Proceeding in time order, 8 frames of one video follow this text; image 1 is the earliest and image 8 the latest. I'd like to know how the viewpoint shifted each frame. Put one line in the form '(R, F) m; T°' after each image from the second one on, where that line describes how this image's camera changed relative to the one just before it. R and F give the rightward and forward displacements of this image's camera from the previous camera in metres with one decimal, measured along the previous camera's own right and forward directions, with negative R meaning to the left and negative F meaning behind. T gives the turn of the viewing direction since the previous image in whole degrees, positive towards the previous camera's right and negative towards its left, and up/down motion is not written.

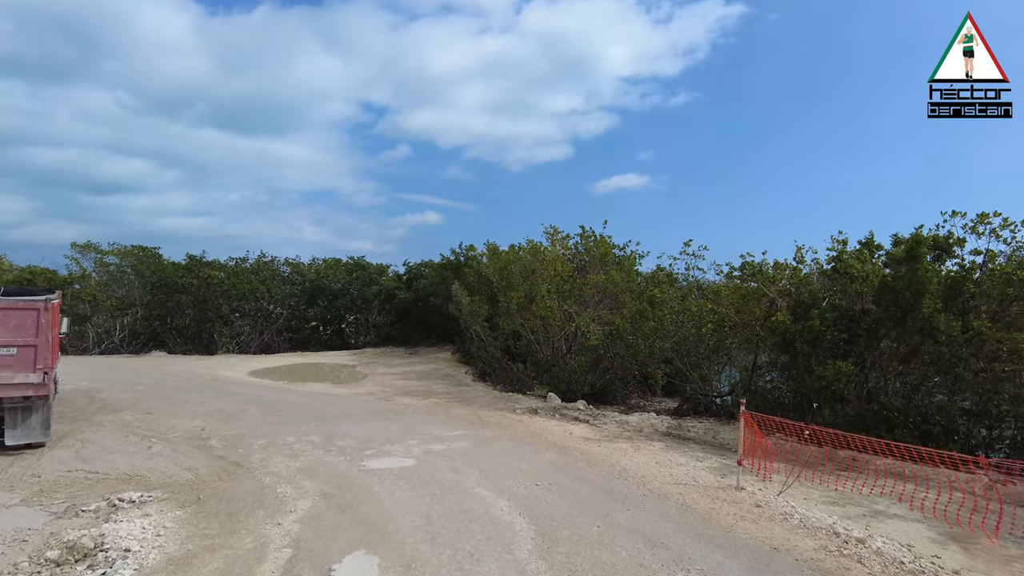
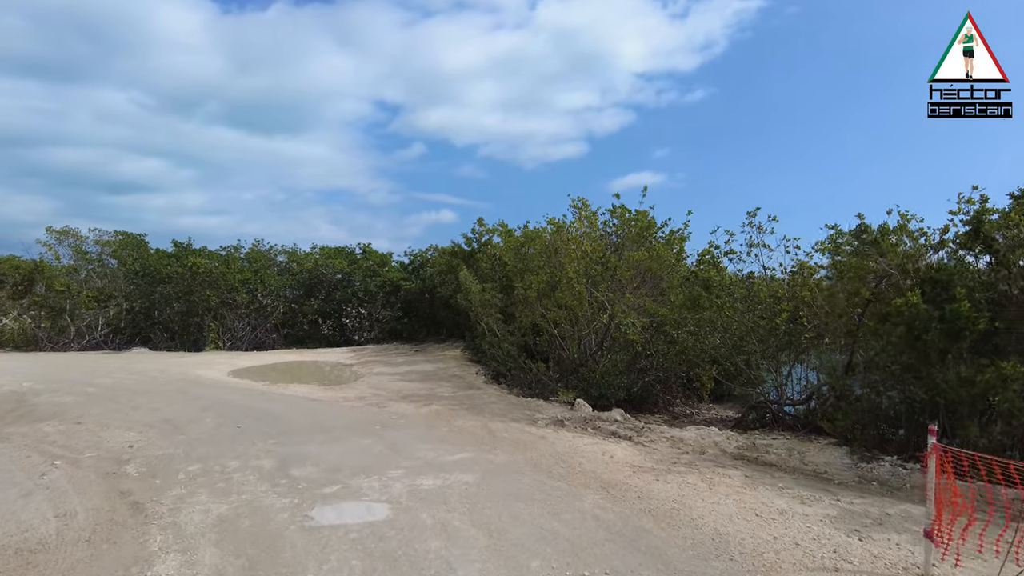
(-0.1, +2.5) m; -1°
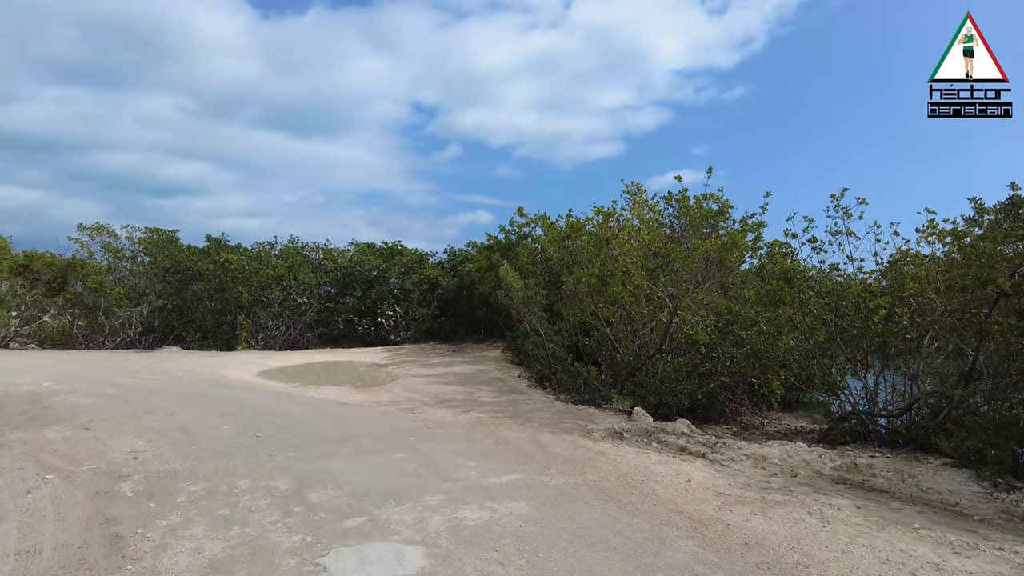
(-0.2, +1.1) m; -3°
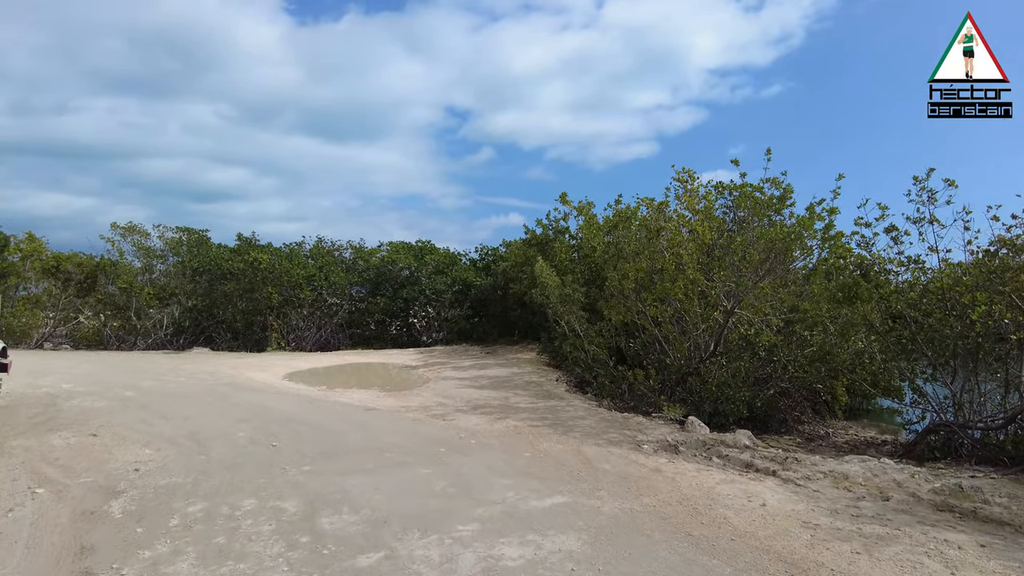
(-0.1, +0.8) m; -3°
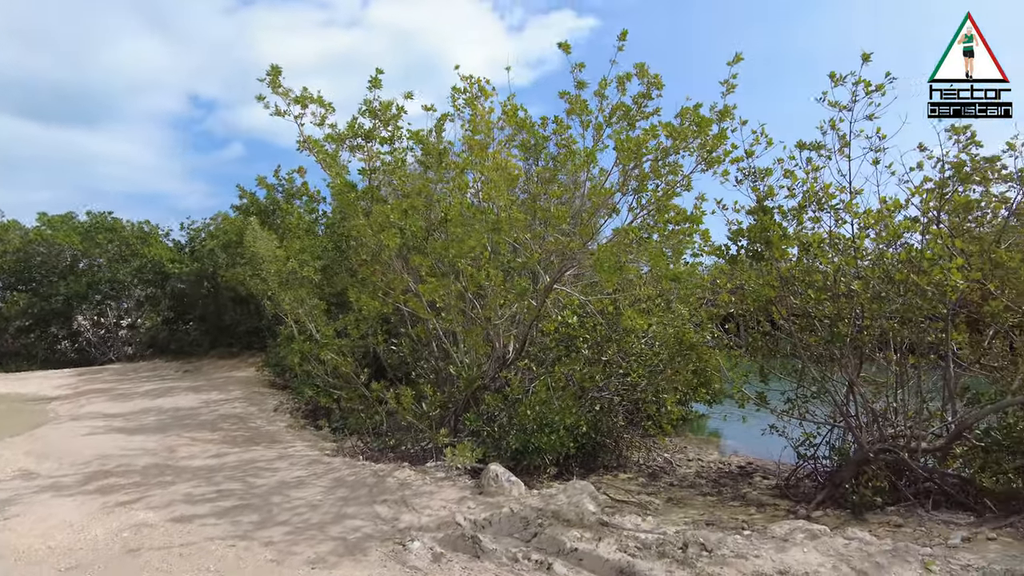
(+0.8, +4.0) m; +20°
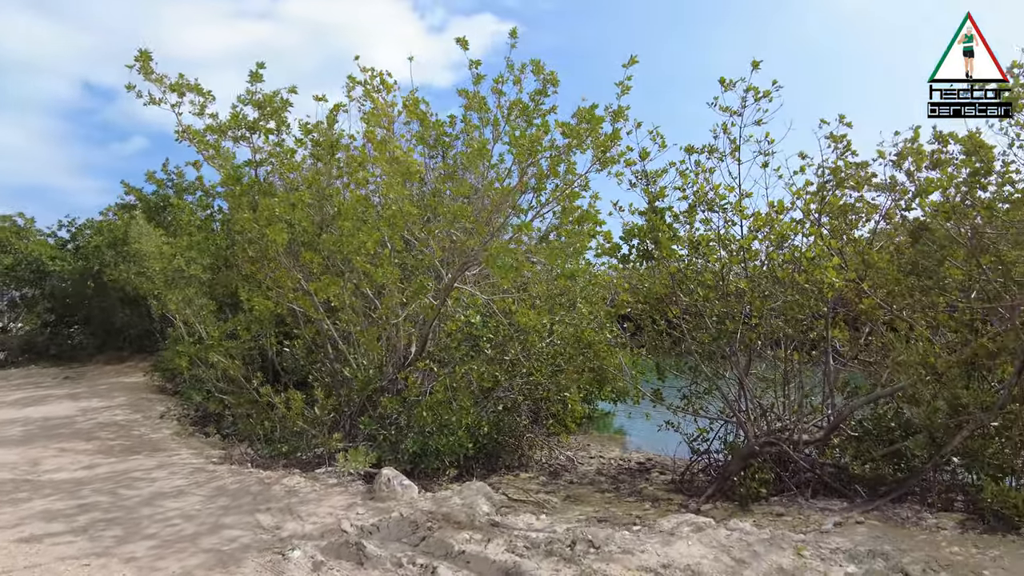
(+0.2, +0.1) m; +7°
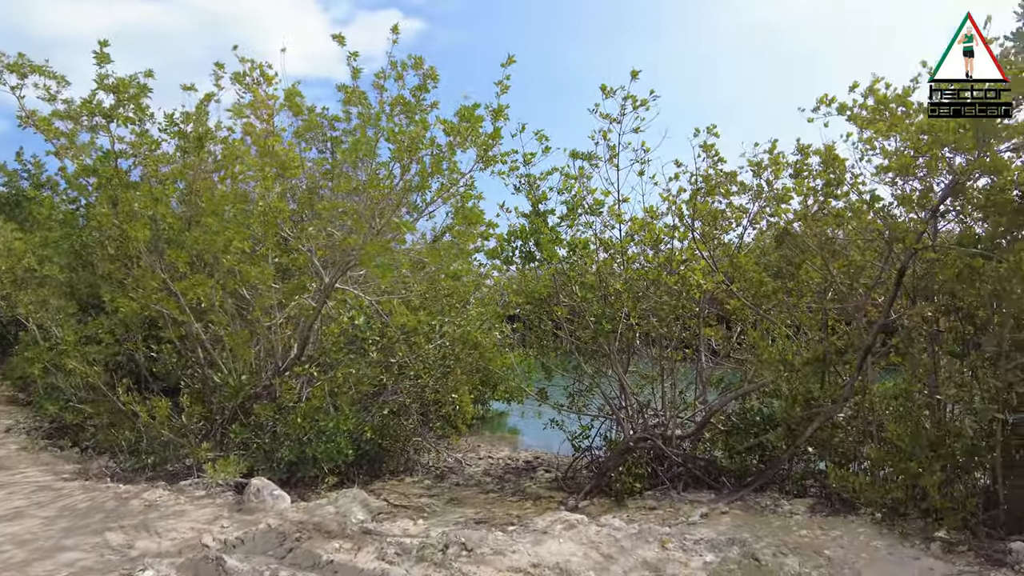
(+0.2, 0.0) m; +8°
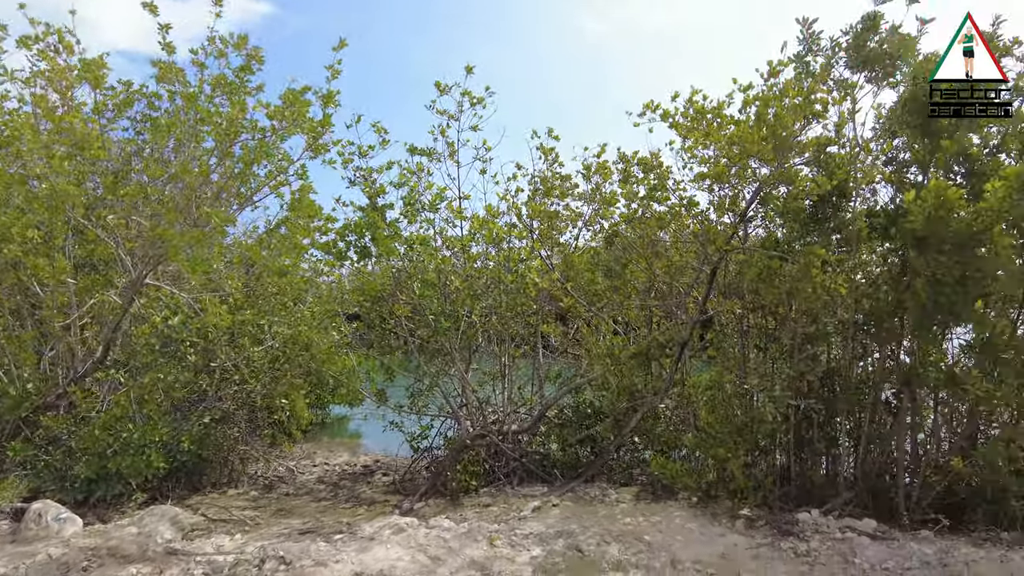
(+0.2, +0.1) m; +12°
